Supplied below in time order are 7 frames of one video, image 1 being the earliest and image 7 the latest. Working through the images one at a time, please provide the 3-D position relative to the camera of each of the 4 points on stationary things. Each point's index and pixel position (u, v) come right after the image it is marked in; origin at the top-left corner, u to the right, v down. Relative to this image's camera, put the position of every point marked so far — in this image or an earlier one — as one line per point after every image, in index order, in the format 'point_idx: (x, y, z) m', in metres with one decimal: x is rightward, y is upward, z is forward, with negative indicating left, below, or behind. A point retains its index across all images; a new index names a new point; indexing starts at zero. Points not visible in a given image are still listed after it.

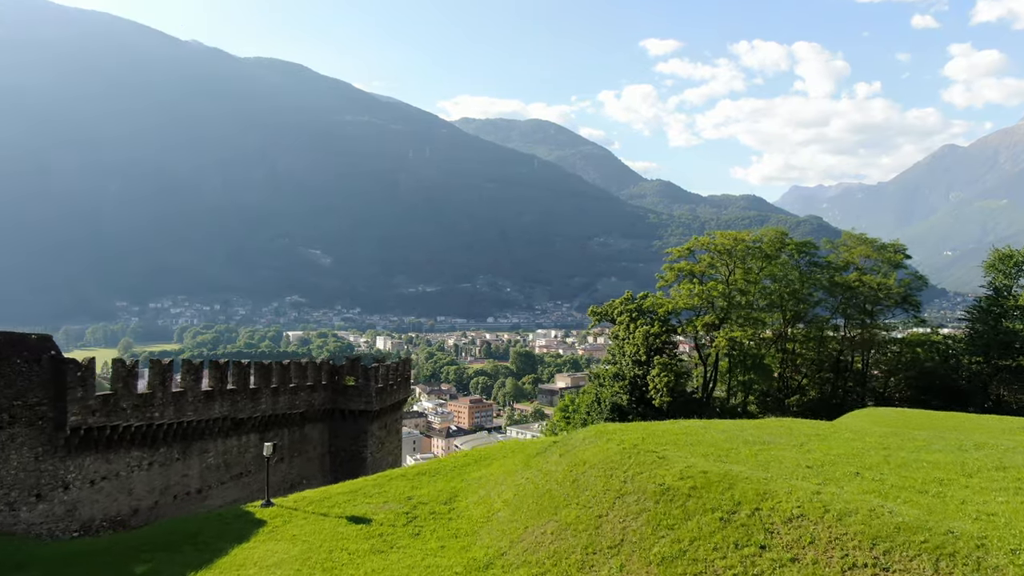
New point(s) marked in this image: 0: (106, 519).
0: (-6.2, -3.5, +12.1) m
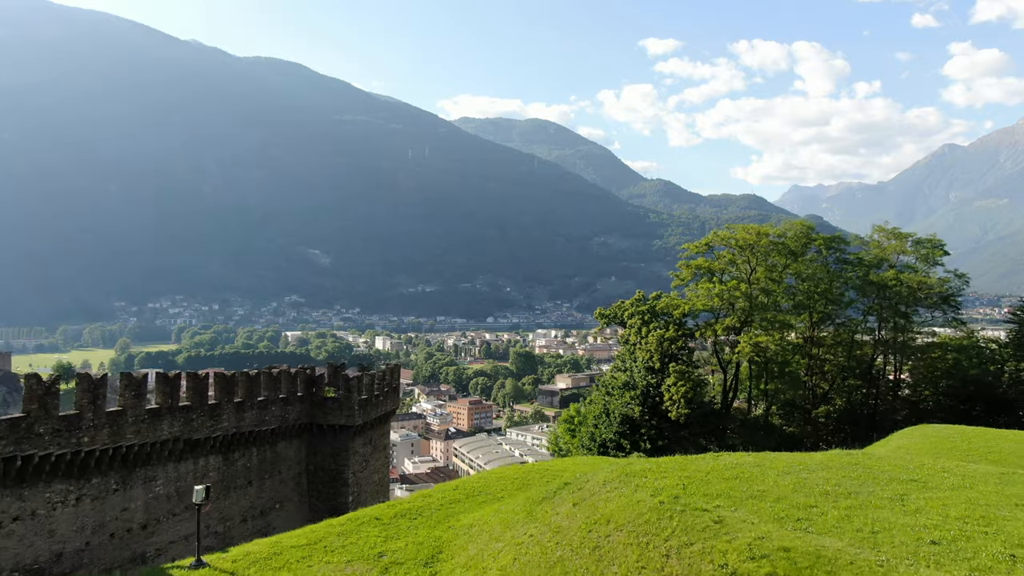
0: (-6.2, -3.5, +10.0) m
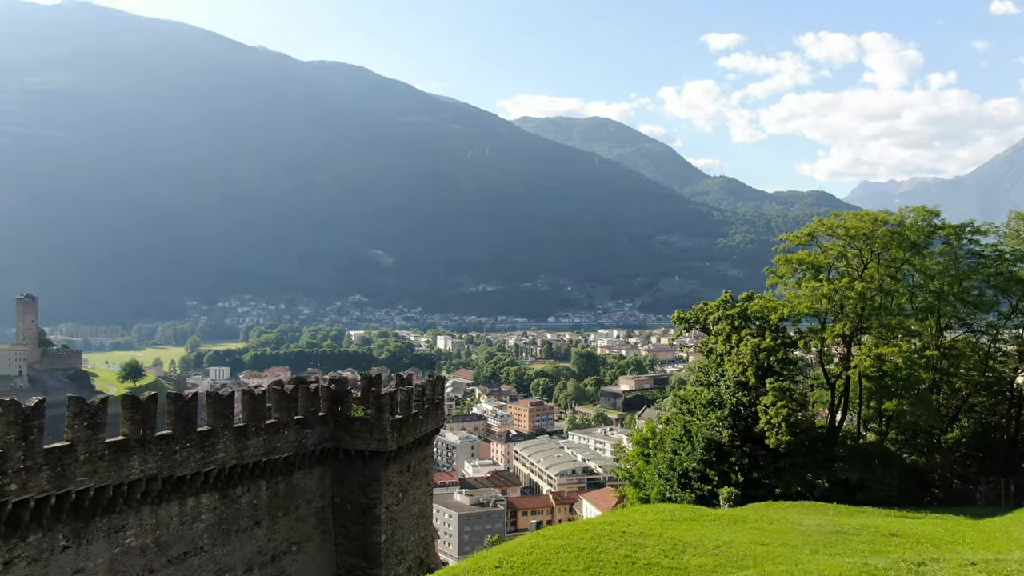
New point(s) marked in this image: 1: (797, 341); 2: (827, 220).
0: (-5.6, -3.5, +7.4) m
1: (+6.2, -1.2, +17.4) m
2: (+7.3, +1.5, +18.4) m
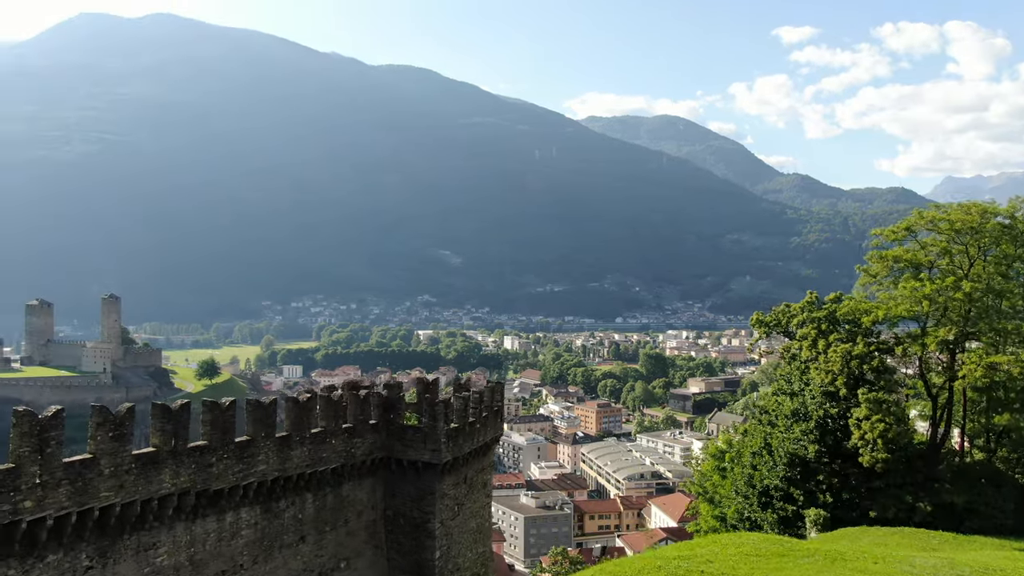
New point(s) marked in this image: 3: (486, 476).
0: (-5.1, -3.5, +6.8) m
1: (+7.5, -1.2, +15.7) m
2: (+8.7, +1.5, +16.6) m
3: (-0.5, -3.7, +15.5) m
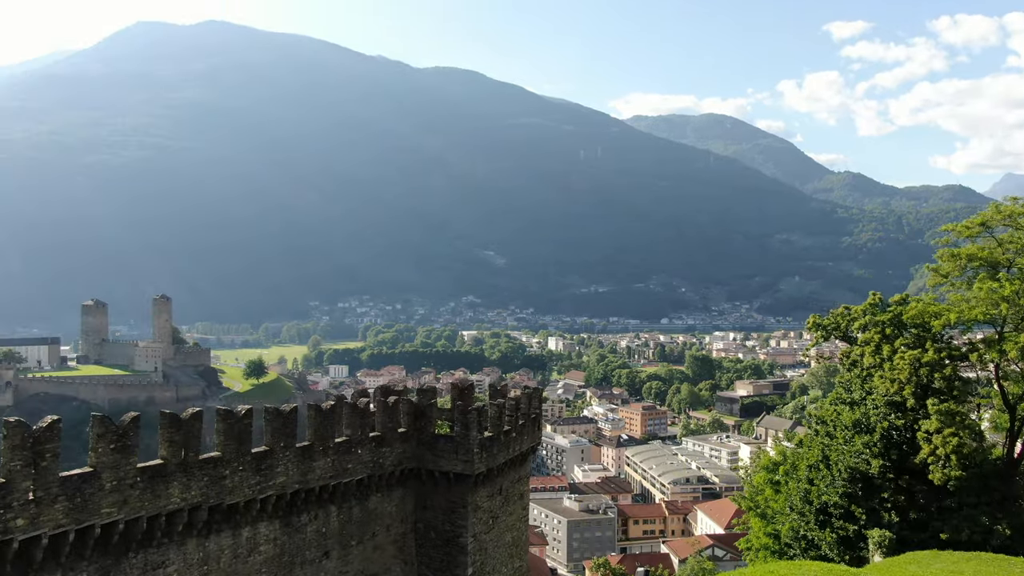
0: (-4.9, -3.5, +6.3) m
1: (+8.2, -1.2, +14.5) m
2: (+9.4, +1.5, +15.3) m
3: (+0.2, -3.7, +14.7) m
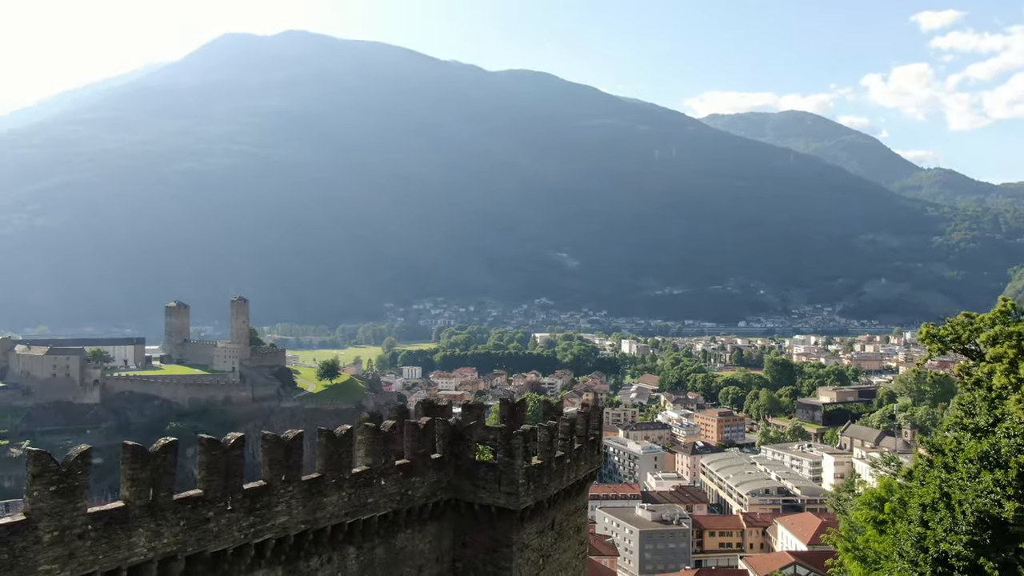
0: (-4.8, -3.6, +4.9) m
1: (+9.0, -1.2, +11.9) m
2: (+10.3, +1.5, +12.6) m
3: (+1.1, -3.8, +12.8) m
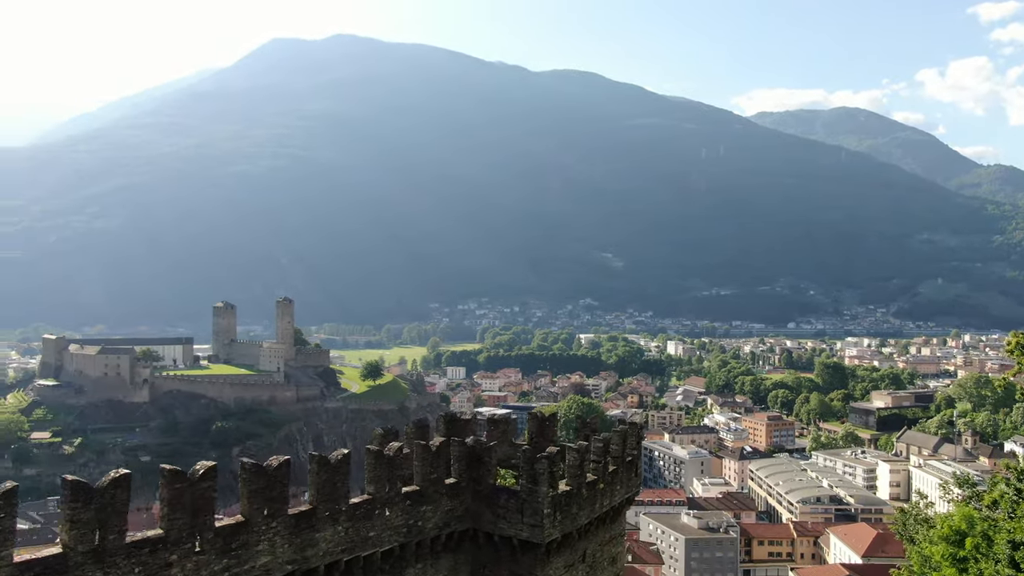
0: (-4.8, -3.6, +3.9) m
1: (+9.4, -1.3, +10.1) m
2: (+10.7, +1.4, +10.7) m
3: (+1.5, -3.8, +11.4) m
